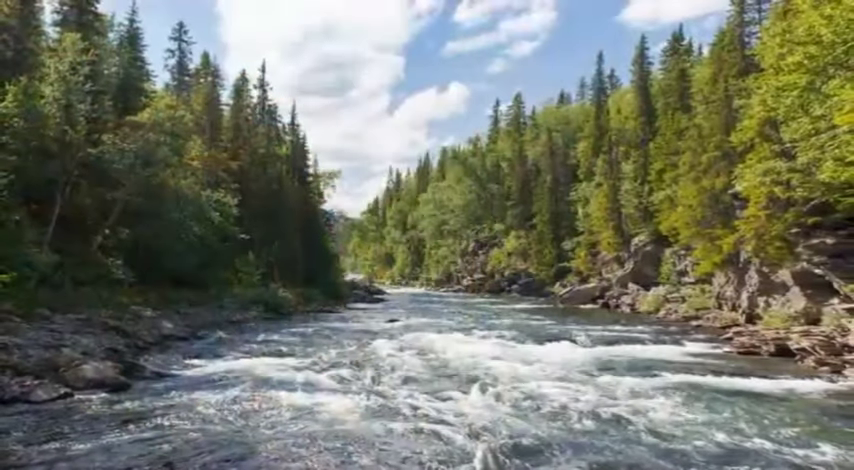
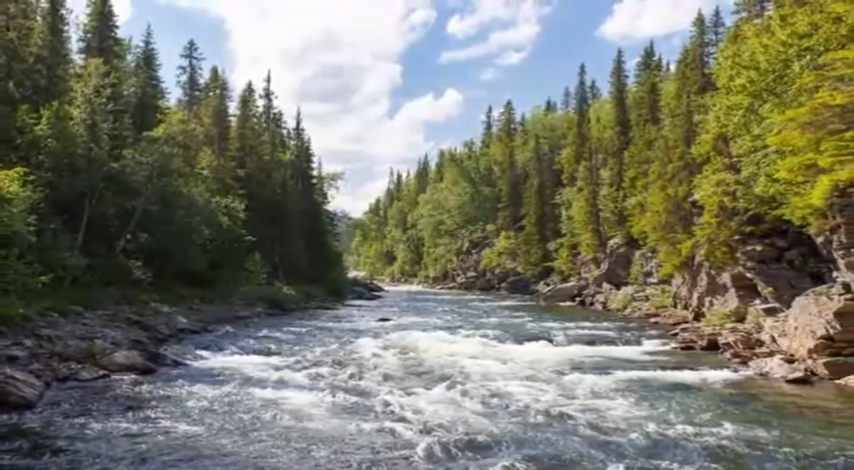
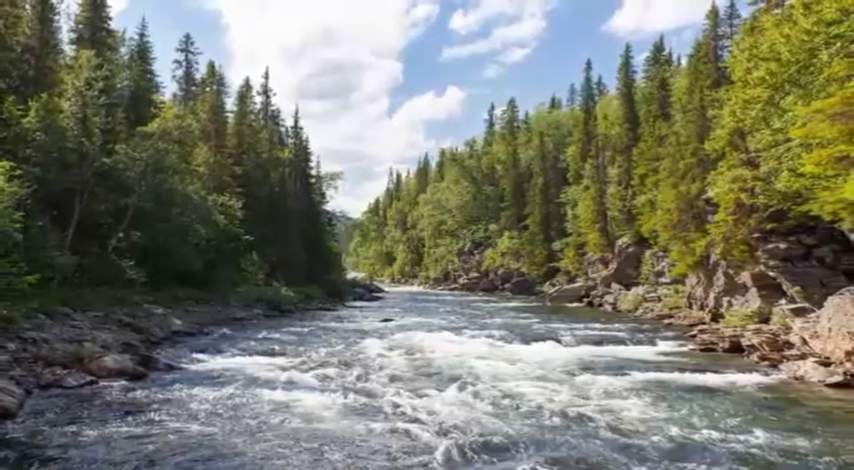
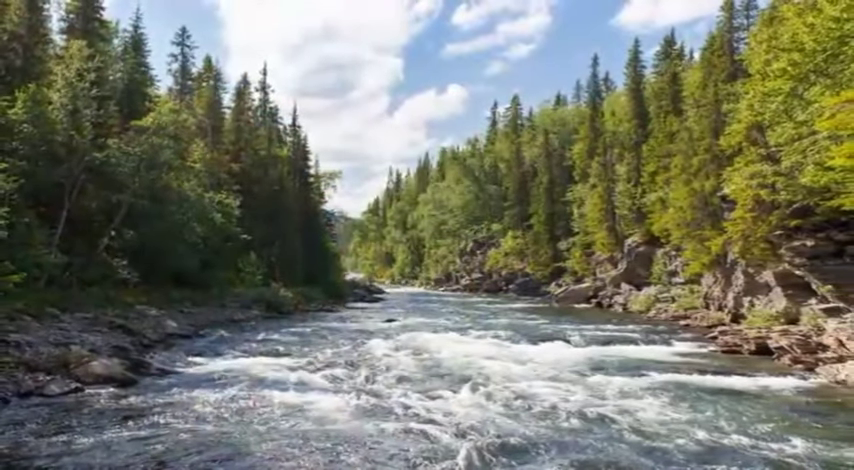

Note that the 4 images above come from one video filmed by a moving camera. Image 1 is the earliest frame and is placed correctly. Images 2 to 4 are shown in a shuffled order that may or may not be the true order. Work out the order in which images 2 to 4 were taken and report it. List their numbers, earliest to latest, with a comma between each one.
4, 3, 2
